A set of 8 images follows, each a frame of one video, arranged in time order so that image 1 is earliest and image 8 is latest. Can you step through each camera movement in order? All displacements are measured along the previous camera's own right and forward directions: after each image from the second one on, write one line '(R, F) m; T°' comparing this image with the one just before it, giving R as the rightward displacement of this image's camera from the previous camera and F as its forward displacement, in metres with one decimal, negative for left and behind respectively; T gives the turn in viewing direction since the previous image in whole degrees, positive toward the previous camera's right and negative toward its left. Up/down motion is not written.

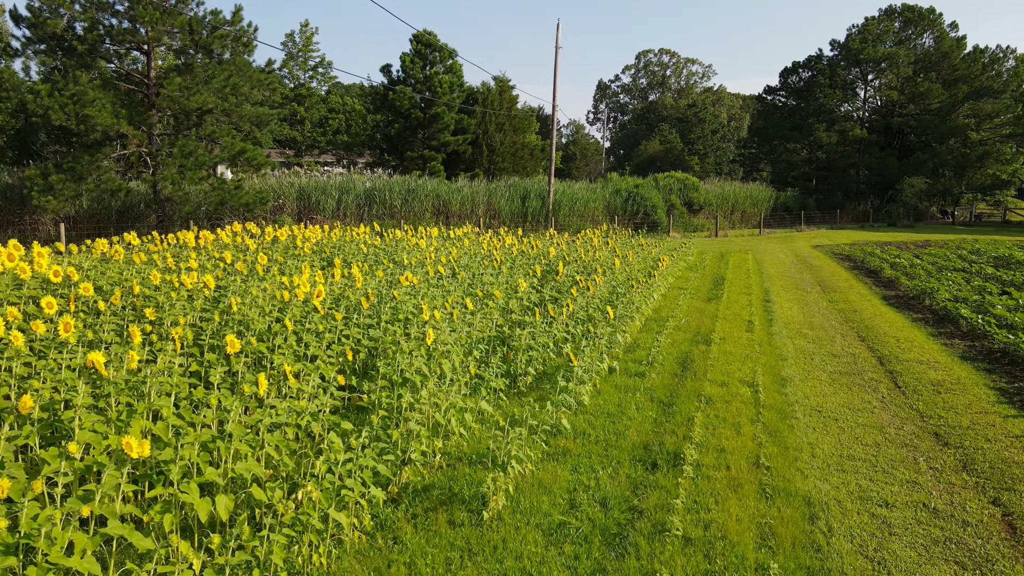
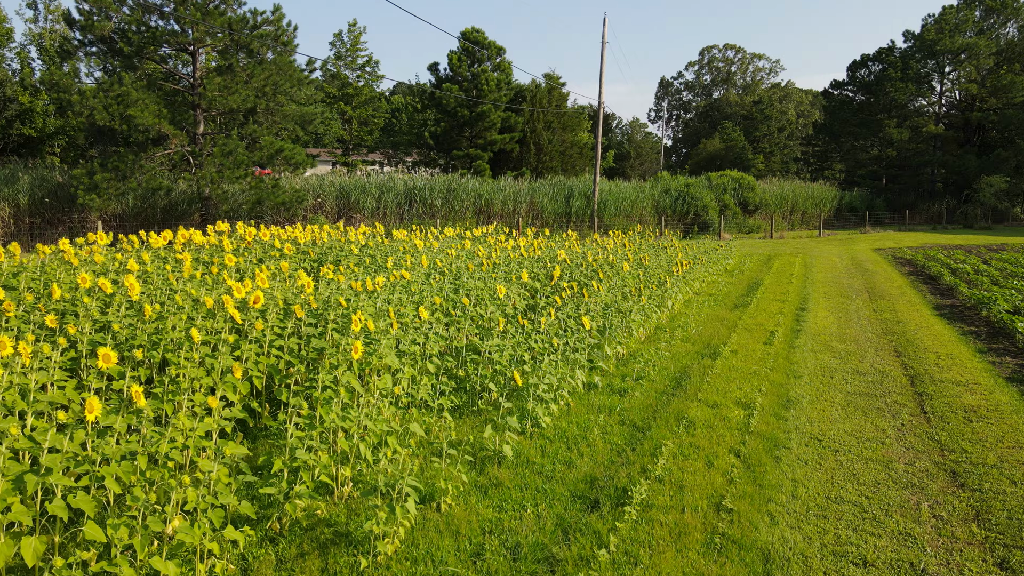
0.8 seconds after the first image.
(+0.6, +0.4) m; -5°
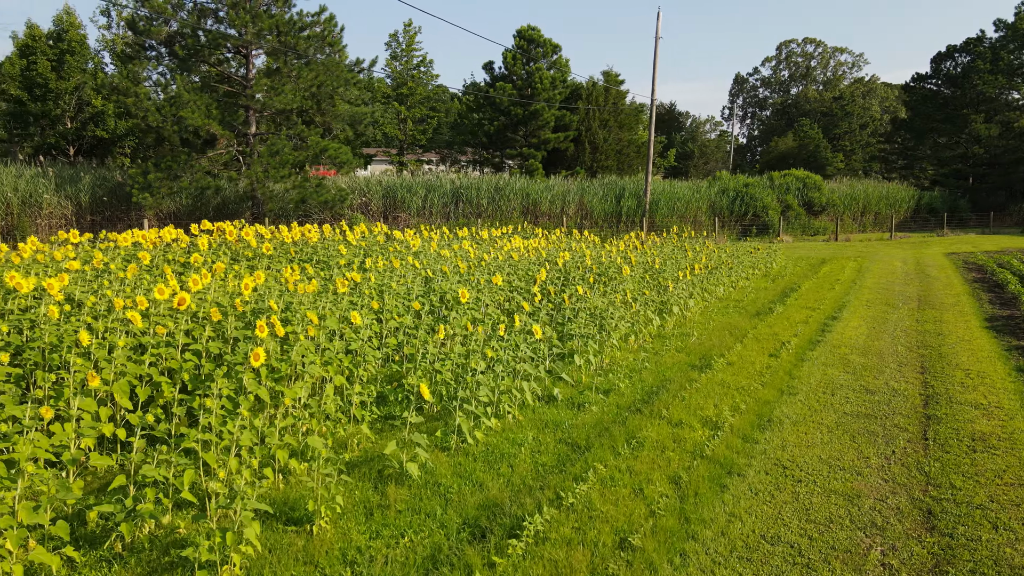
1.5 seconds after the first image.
(+0.7, +0.3) m; -6°
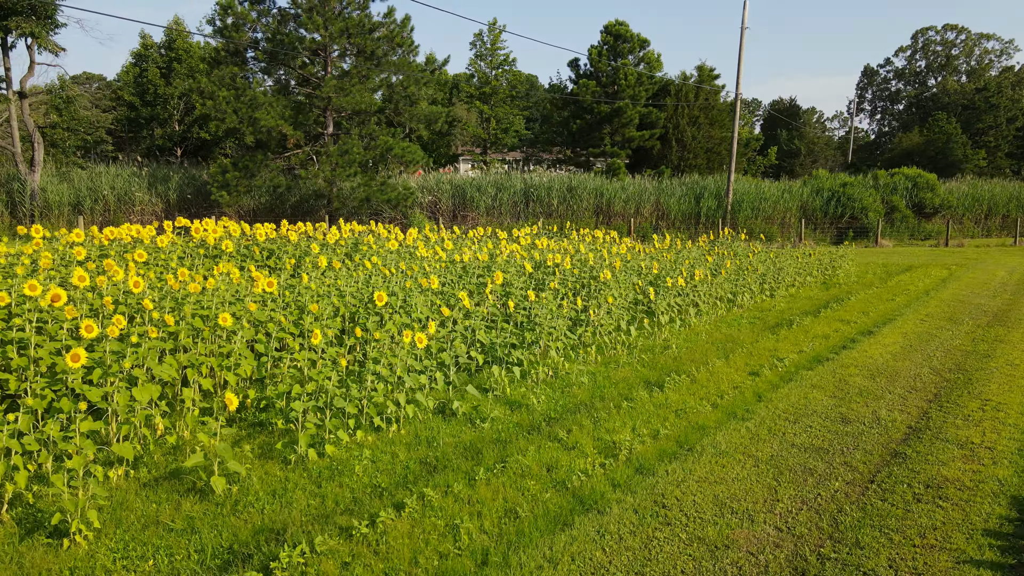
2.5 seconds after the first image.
(+1.2, +0.4) m; -9°
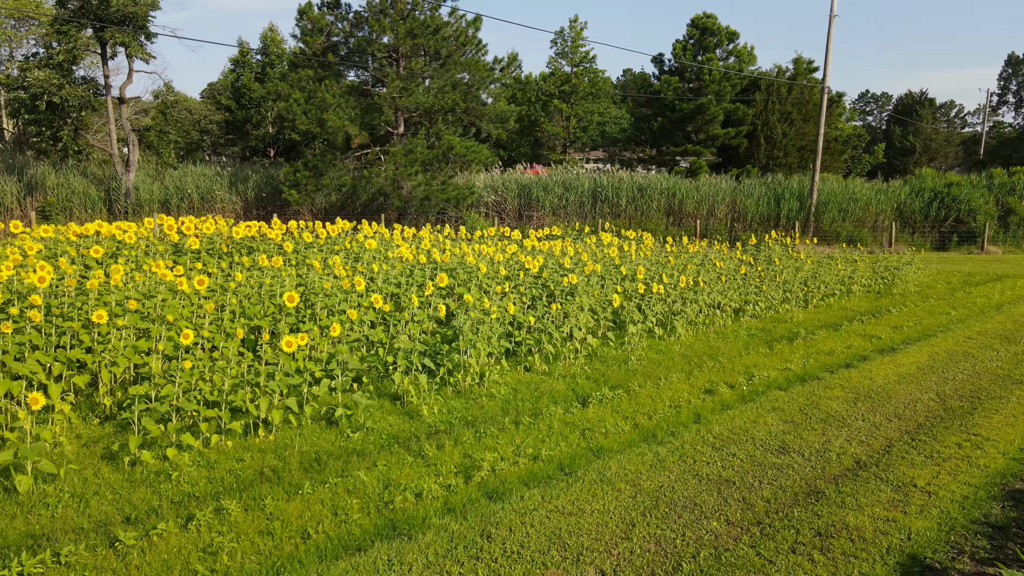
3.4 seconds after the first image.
(+1.2, +0.4) m; -9°
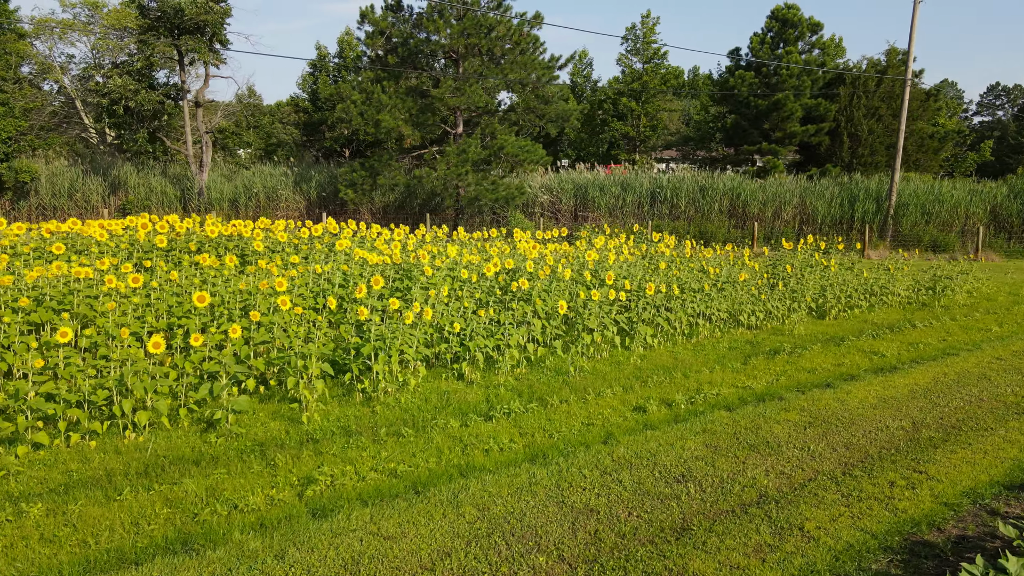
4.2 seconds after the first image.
(+1.2, +0.3) m; -8°
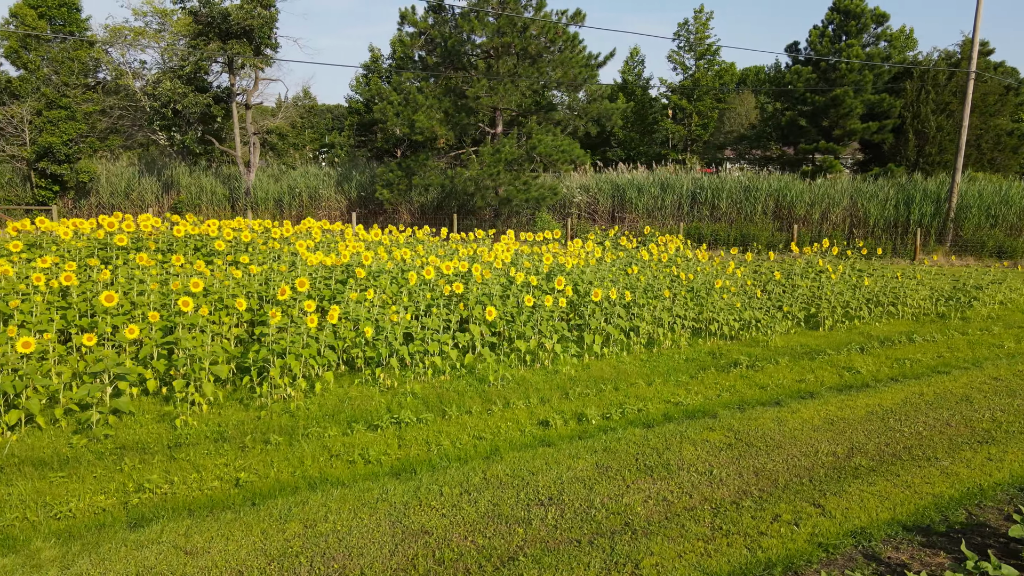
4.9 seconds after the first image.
(+1.1, +0.3) m; -6°
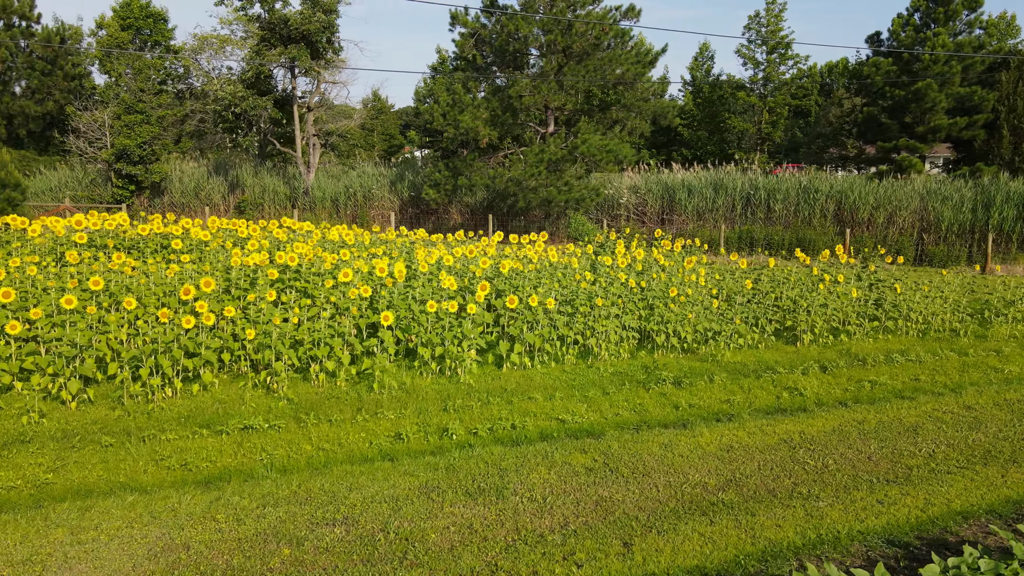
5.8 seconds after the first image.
(+1.4, +0.3) m; -8°
